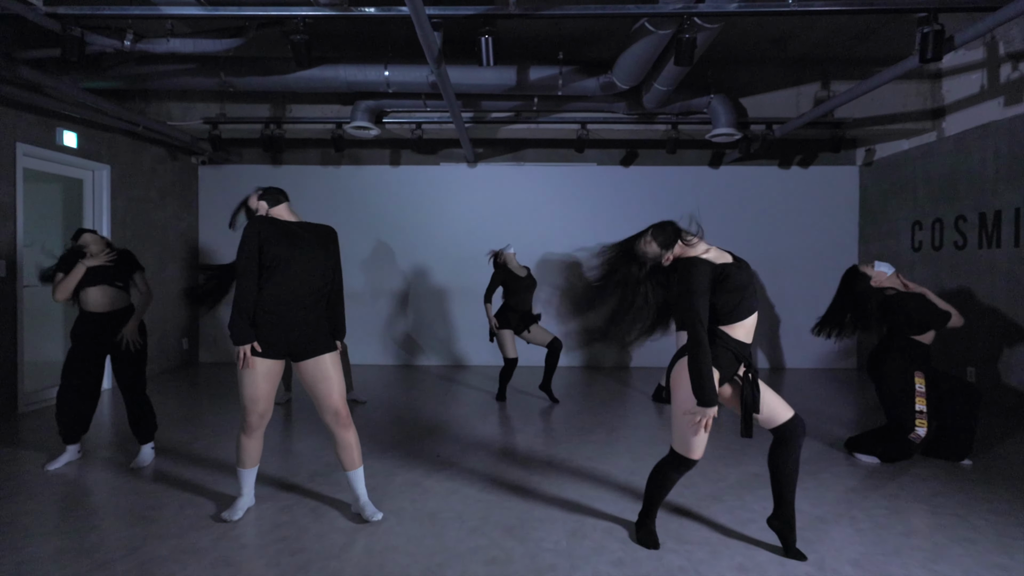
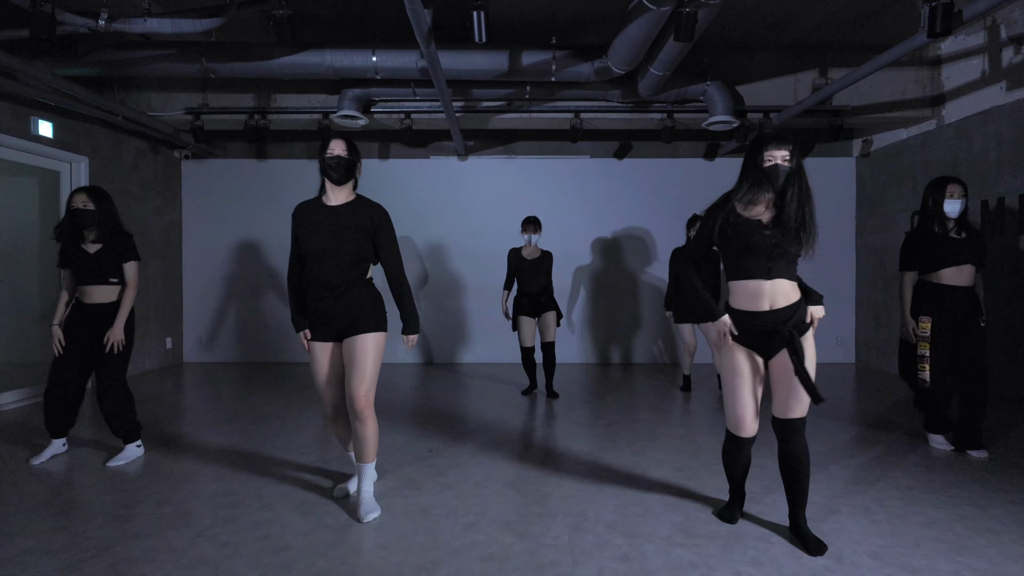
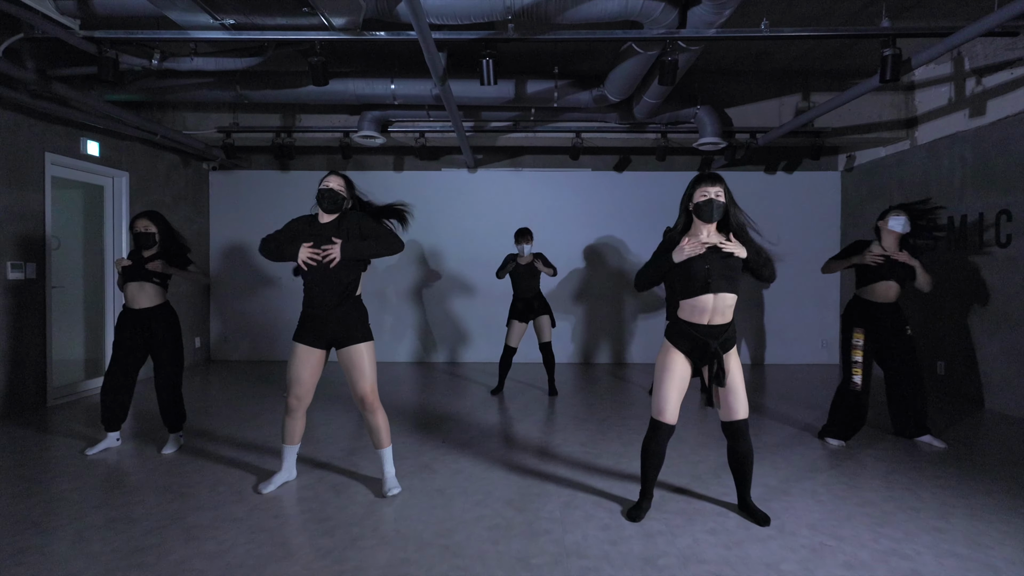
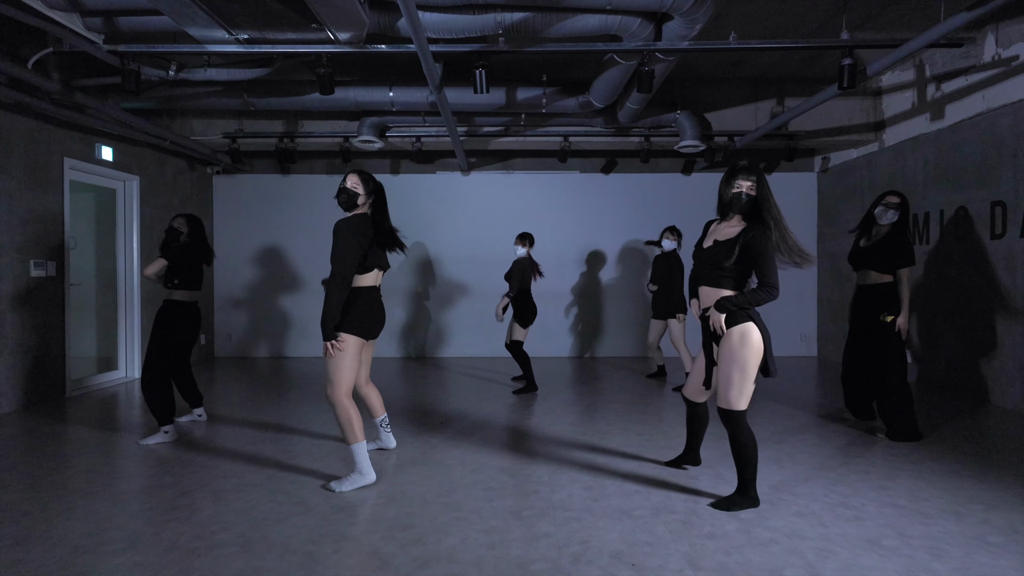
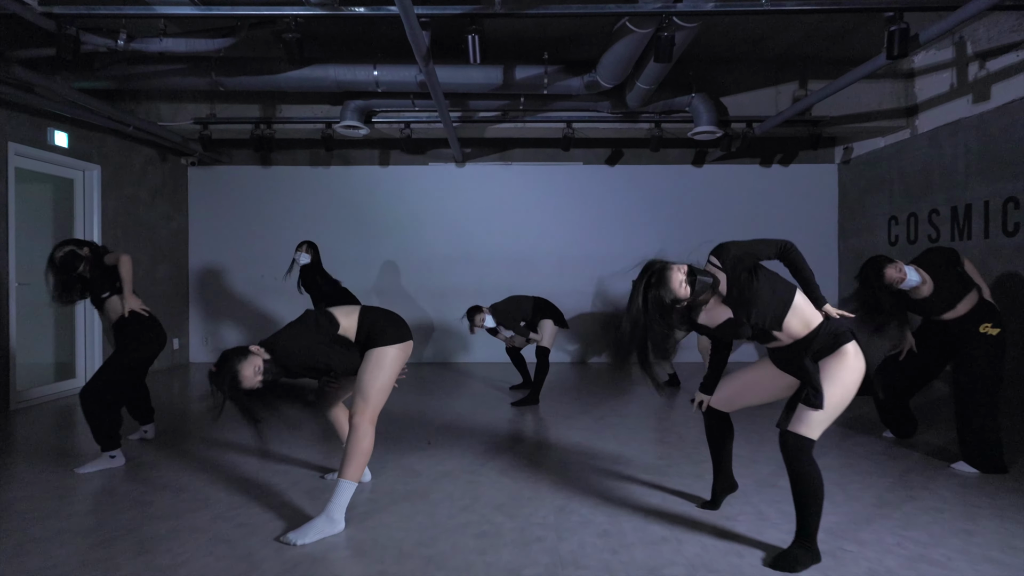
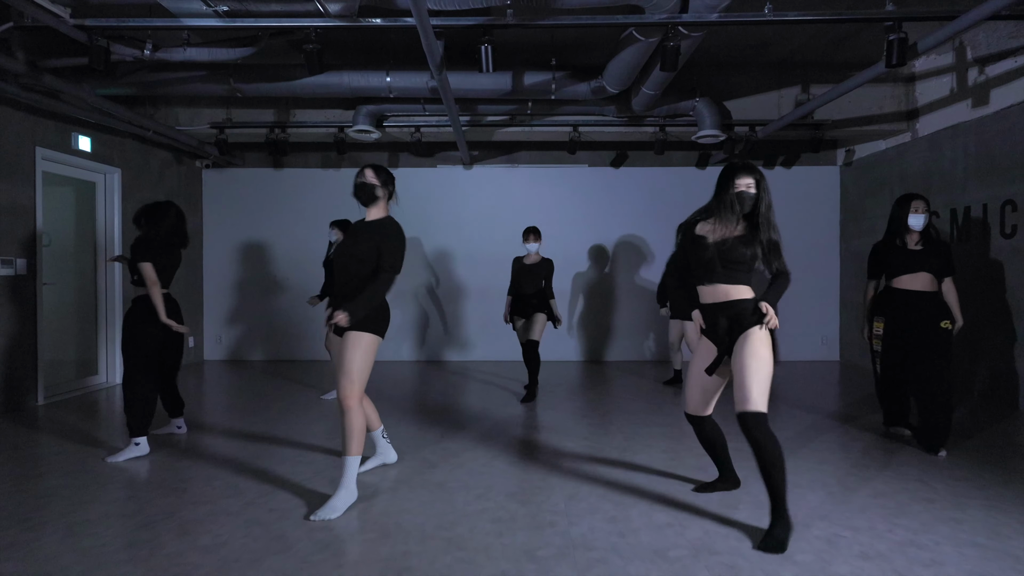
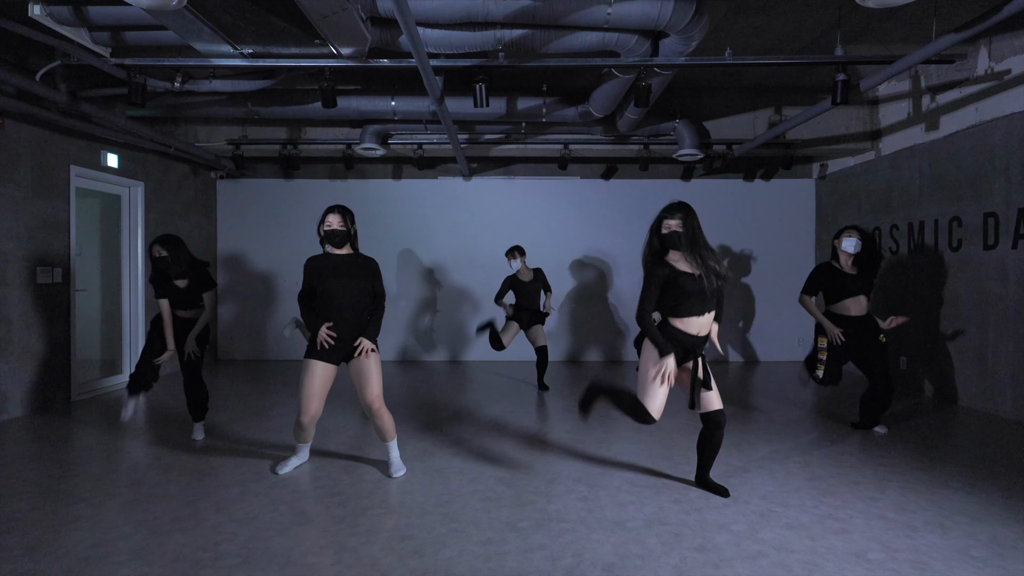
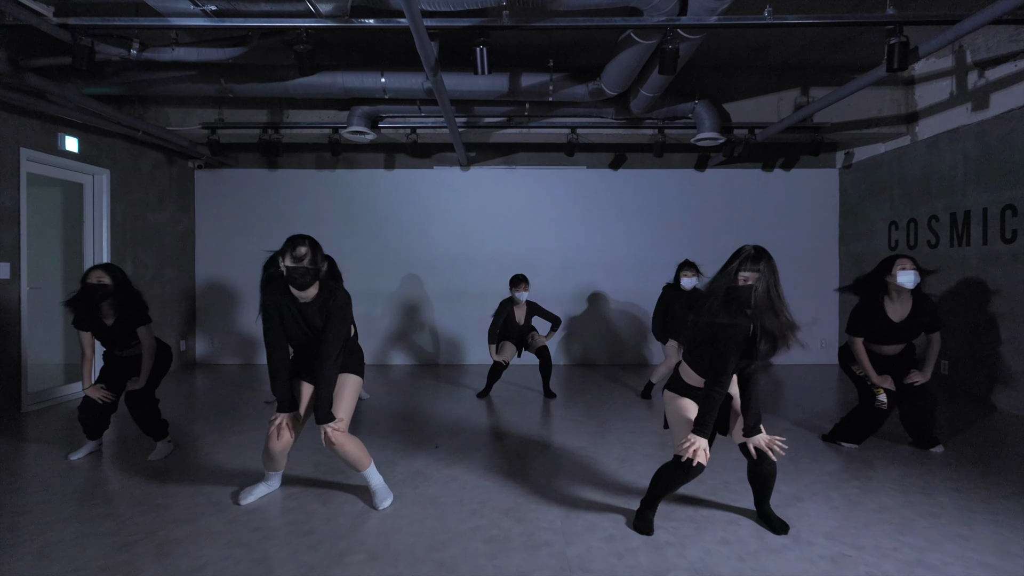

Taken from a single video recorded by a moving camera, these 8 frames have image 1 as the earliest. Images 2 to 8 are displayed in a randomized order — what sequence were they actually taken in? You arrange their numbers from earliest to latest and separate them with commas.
3, 7, 8, 2, 6, 4, 5
